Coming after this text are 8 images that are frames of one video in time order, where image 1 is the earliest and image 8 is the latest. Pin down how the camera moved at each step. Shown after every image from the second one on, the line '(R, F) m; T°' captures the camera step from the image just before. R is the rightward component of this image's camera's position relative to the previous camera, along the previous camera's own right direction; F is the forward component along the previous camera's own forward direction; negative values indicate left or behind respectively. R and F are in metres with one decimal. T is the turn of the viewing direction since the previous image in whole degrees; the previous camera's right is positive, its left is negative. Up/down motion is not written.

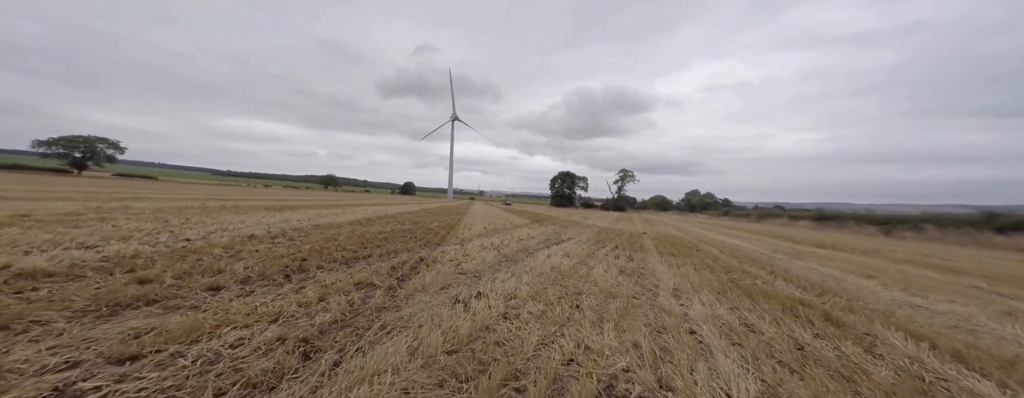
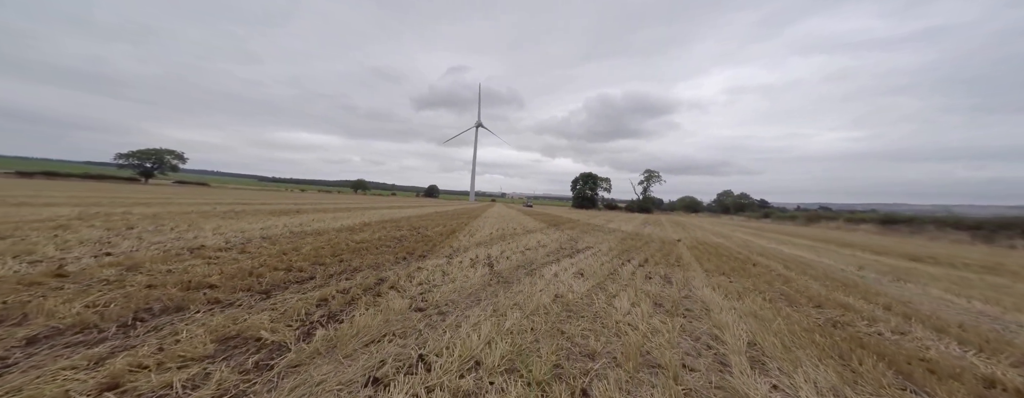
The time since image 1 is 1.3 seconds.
(+0.6, +1.9) m; -4°
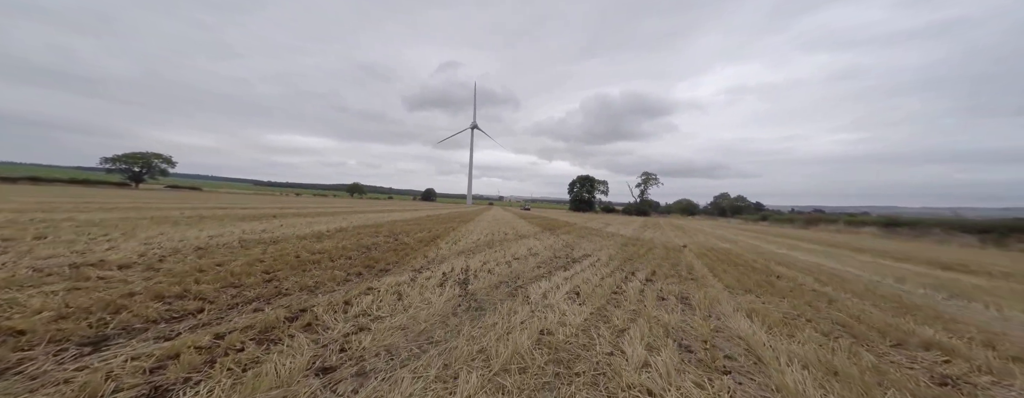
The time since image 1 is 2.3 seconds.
(+0.4, +1.4) m; +1°
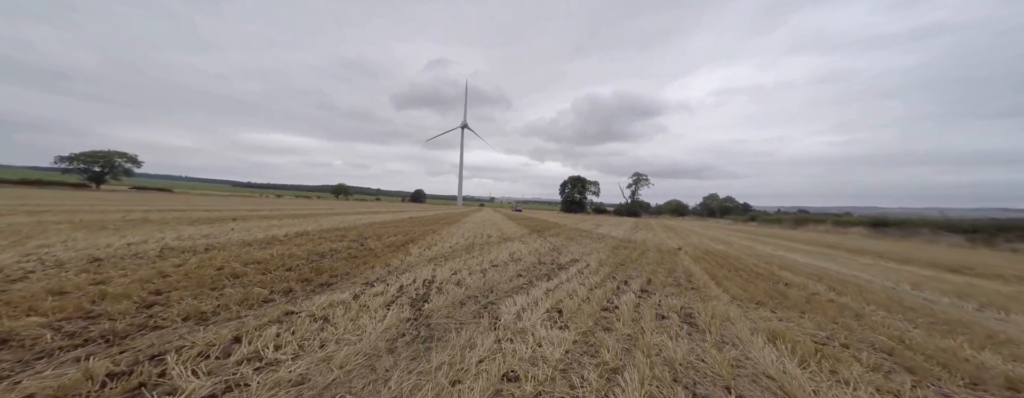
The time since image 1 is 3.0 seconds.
(+0.4, +1.1) m; +2°
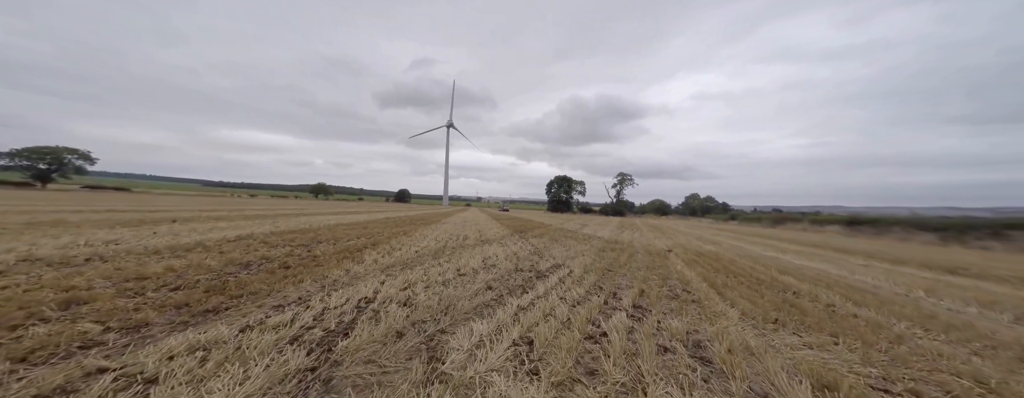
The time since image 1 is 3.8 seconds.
(+0.4, +1.2) m; +3°
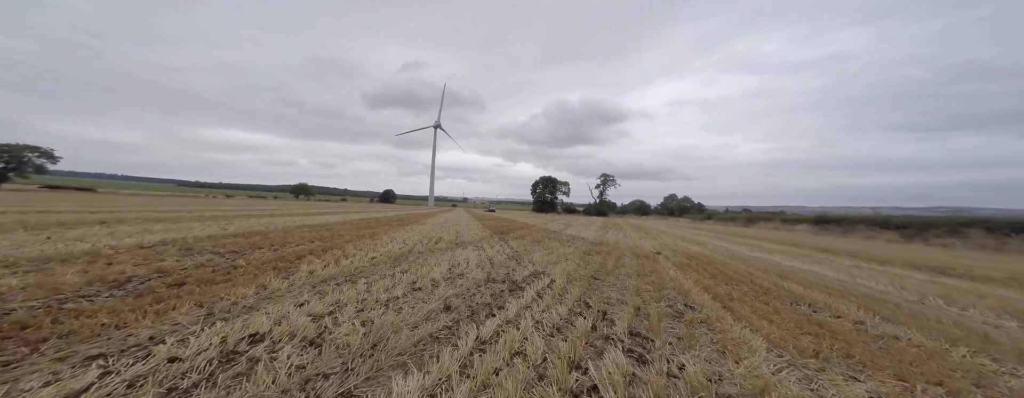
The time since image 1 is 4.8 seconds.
(+0.4, +1.3) m; +3°
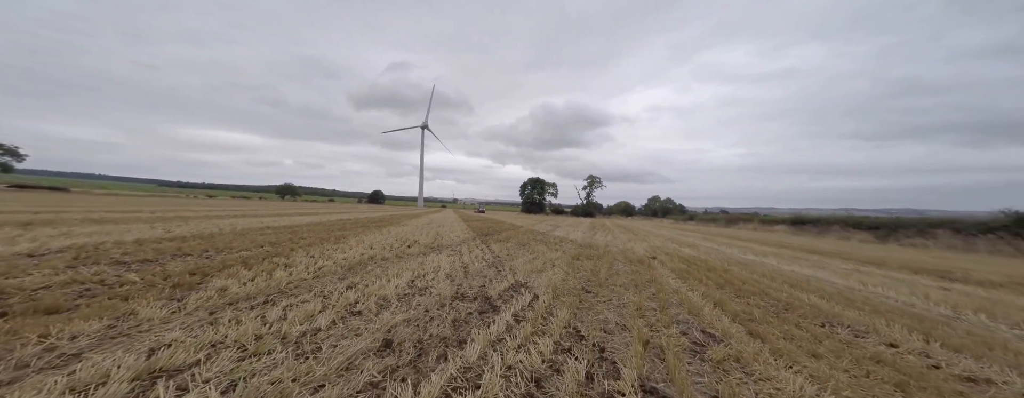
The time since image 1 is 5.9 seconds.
(+0.3, +1.3) m; +2°
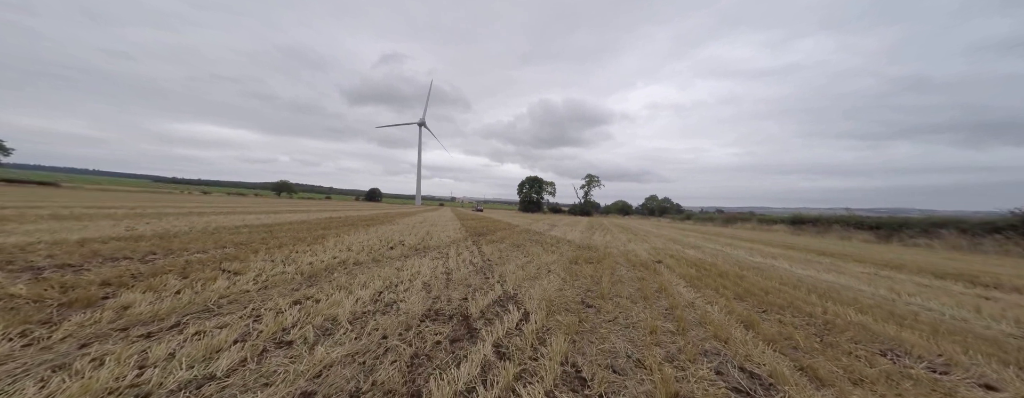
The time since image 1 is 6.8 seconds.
(+0.2, +1.0) m; 0°
